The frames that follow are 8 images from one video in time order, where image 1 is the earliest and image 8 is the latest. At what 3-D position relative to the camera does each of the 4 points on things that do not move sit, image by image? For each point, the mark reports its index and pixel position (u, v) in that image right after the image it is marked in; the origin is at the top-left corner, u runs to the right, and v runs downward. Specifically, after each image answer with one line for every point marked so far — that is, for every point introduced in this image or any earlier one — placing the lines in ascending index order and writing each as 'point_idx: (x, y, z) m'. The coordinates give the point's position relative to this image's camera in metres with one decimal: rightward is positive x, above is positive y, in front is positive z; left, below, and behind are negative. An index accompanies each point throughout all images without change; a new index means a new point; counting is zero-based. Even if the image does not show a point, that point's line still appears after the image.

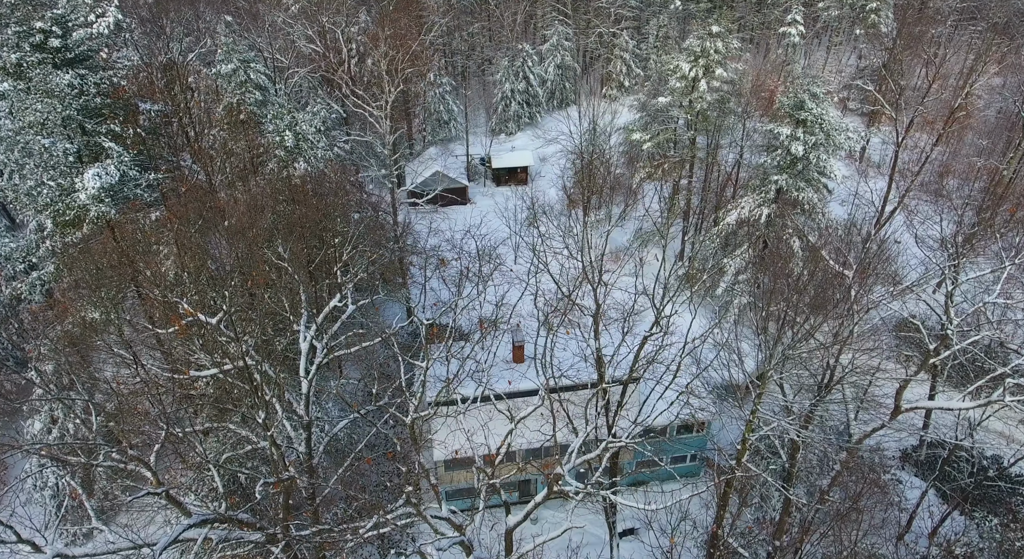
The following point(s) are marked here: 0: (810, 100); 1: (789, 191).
0: (+9.0, +5.4, +19.1) m
1: (+8.6, +2.7, +19.7) m
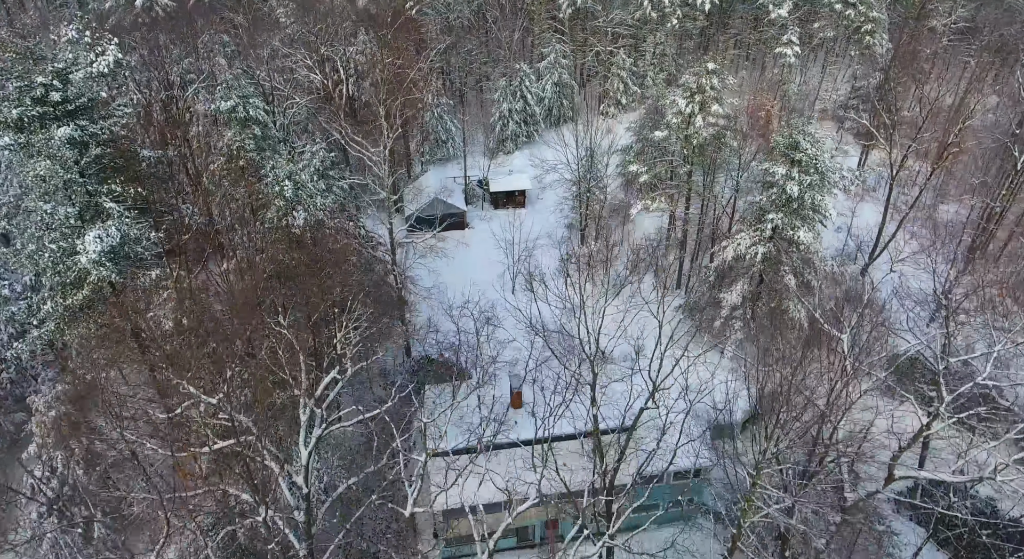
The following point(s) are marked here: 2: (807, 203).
0: (+8.9, +4.2, +19.2) m
1: (+8.5, +1.5, +19.8) m
2: (+9.2, +2.3, +19.7) m
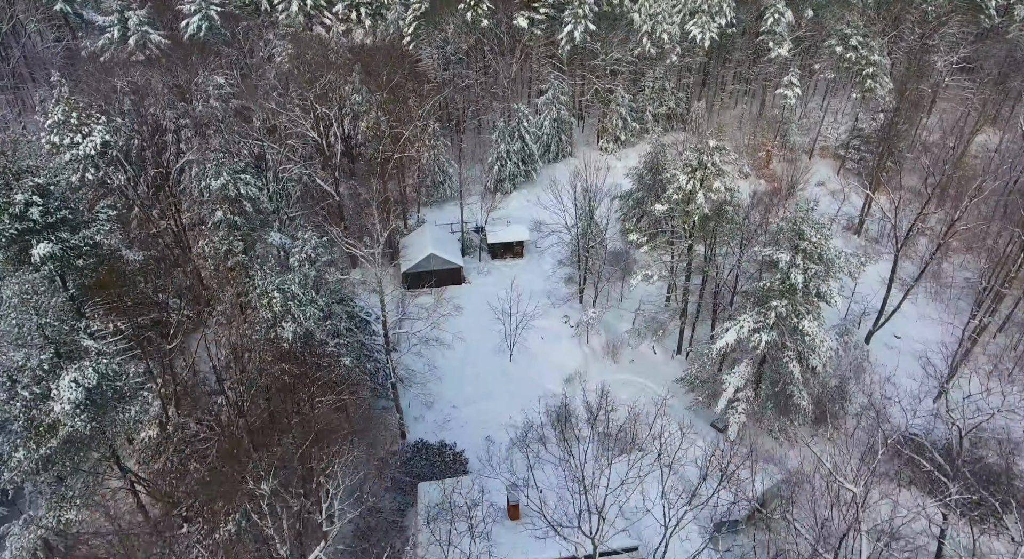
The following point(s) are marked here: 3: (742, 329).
0: (+8.8, +1.5, +18.7) m
1: (+8.5, -1.2, +19.3) m
2: (+9.1, -0.4, +19.2) m
3: (+7.2, -1.6, +20.0) m
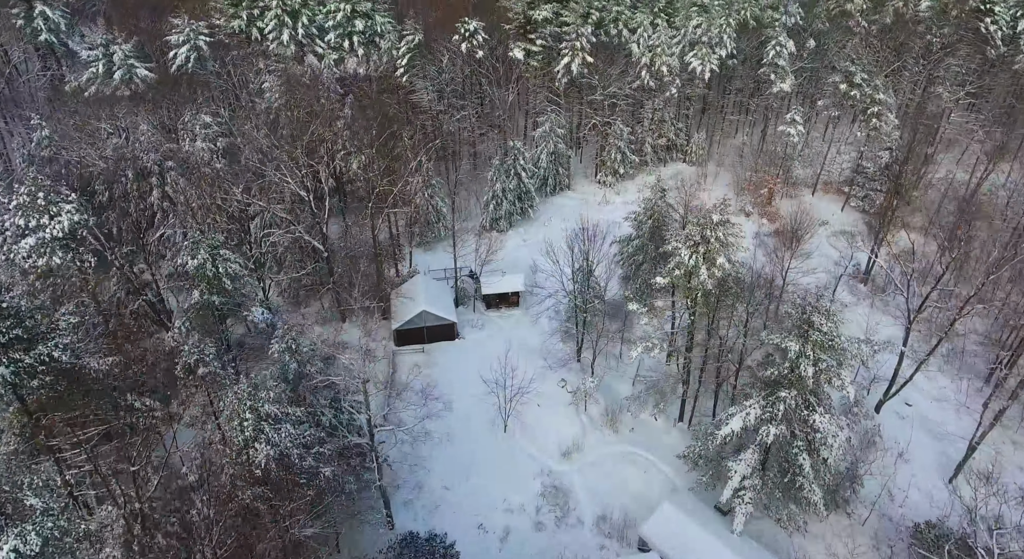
0: (+8.6, -1.0, +17.7) m
1: (+8.2, -3.7, +18.2) m
2: (+8.9, -3.0, +18.1) m
3: (+7.0, -4.1, +18.9) m
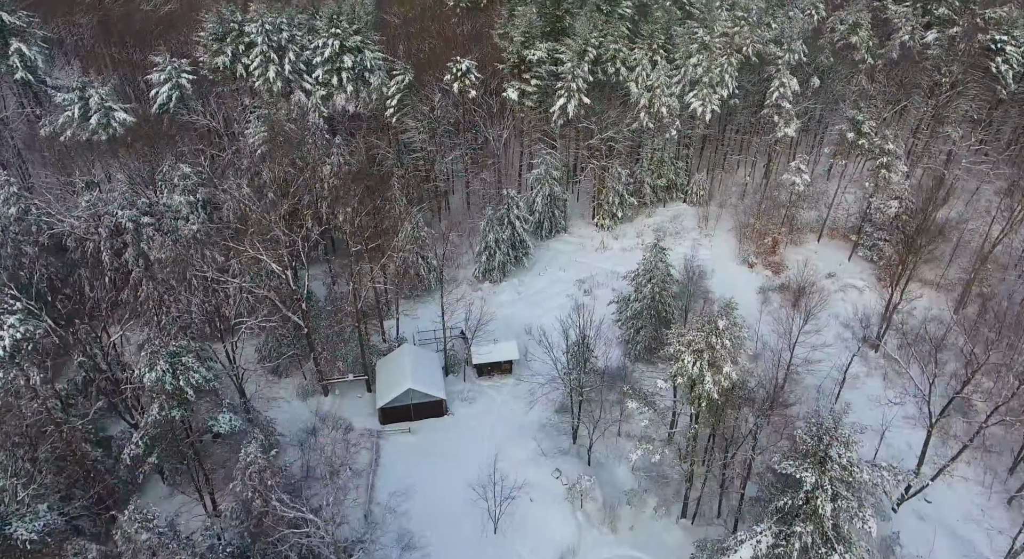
0: (+8.3, -4.2, +16.0) m
1: (+7.9, -6.9, +16.6) m
2: (+8.5, -6.2, +16.5) m
3: (+6.7, -7.3, +17.2) m
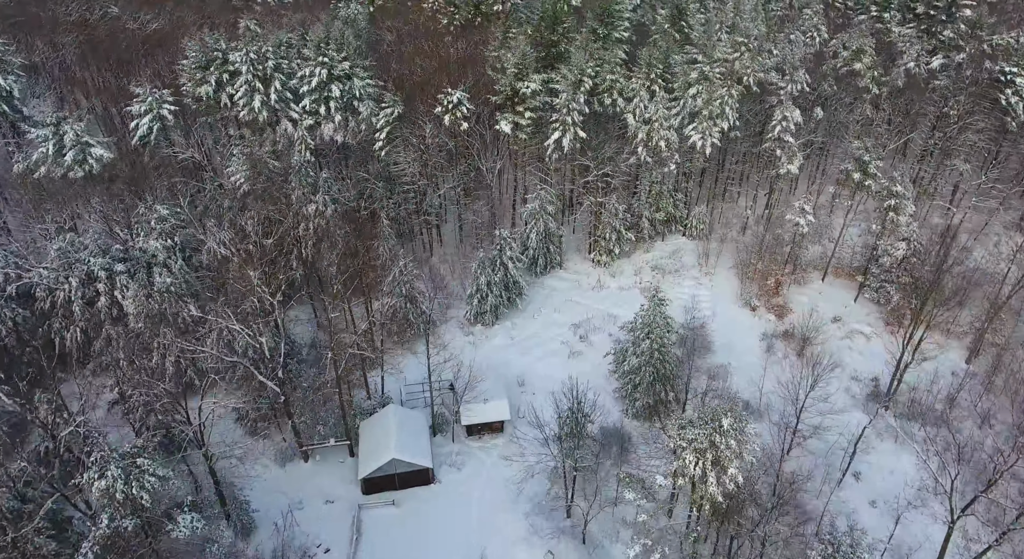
0: (+7.9, -6.7, +14.5) m
1: (+7.6, -9.4, +15.0) m
2: (+8.2, -8.7, +14.9) m
3: (+6.3, -9.8, +15.7) m
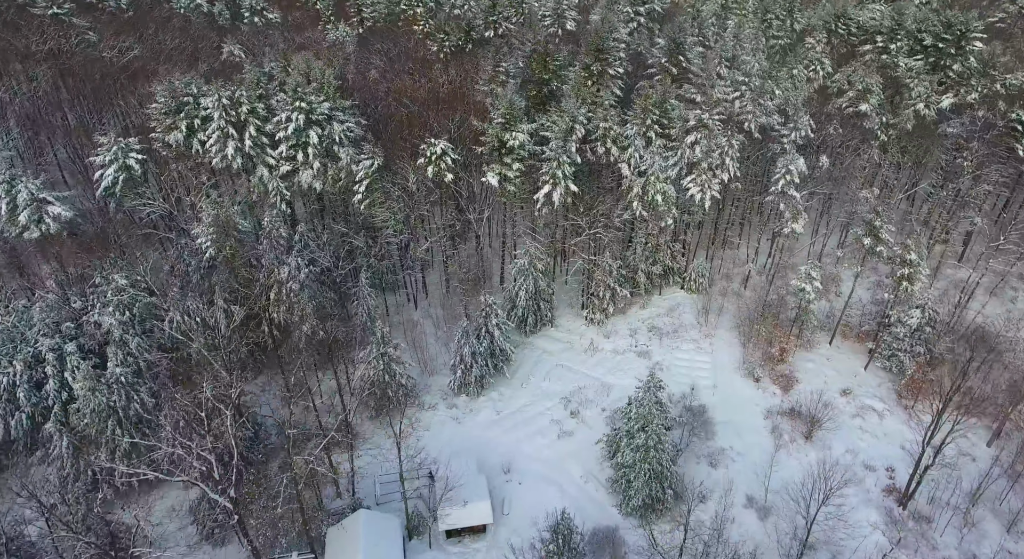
0: (+7.2, -10.4, +12.0) m
1: (+6.9, -13.1, +12.5) m
2: (+7.5, -12.3, +12.4) m
3: (+5.6, -13.5, +13.2) m
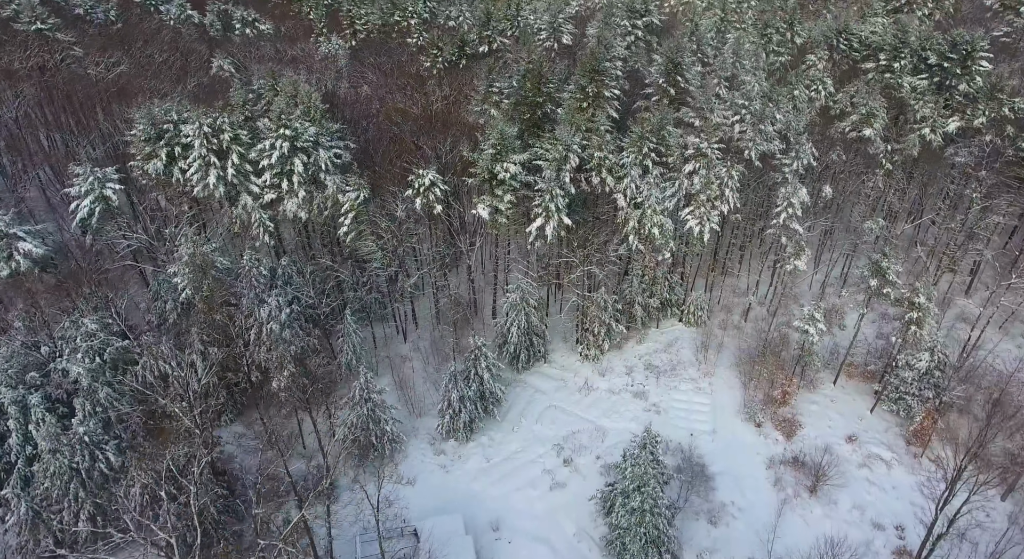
0: (+6.7, -12.5, +10.5) m
1: (+6.4, -15.2, +11.0) m
2: (+7.0, -14.4, +10.9) m
3: (+5.2, -15.6, +11.6) m
